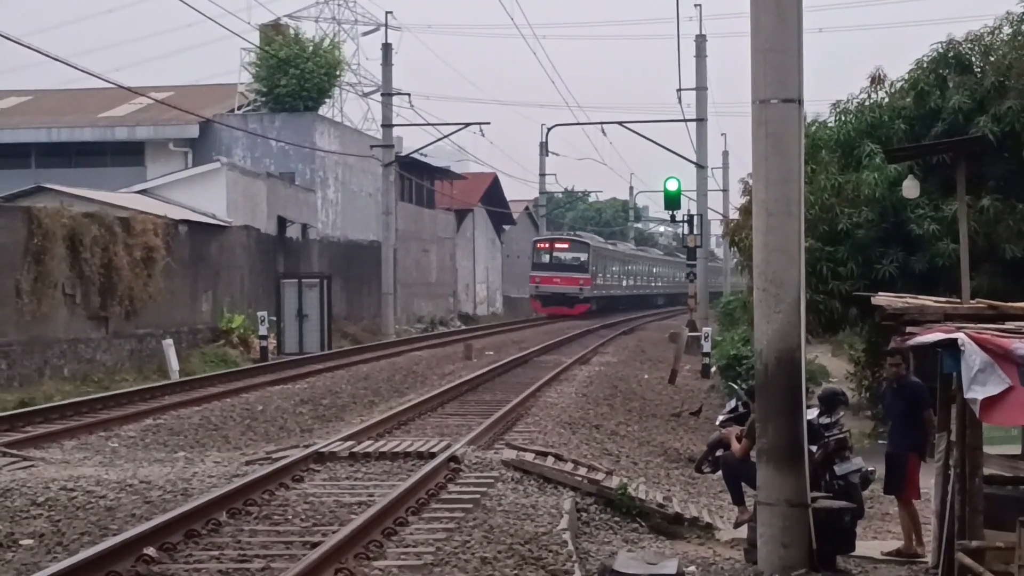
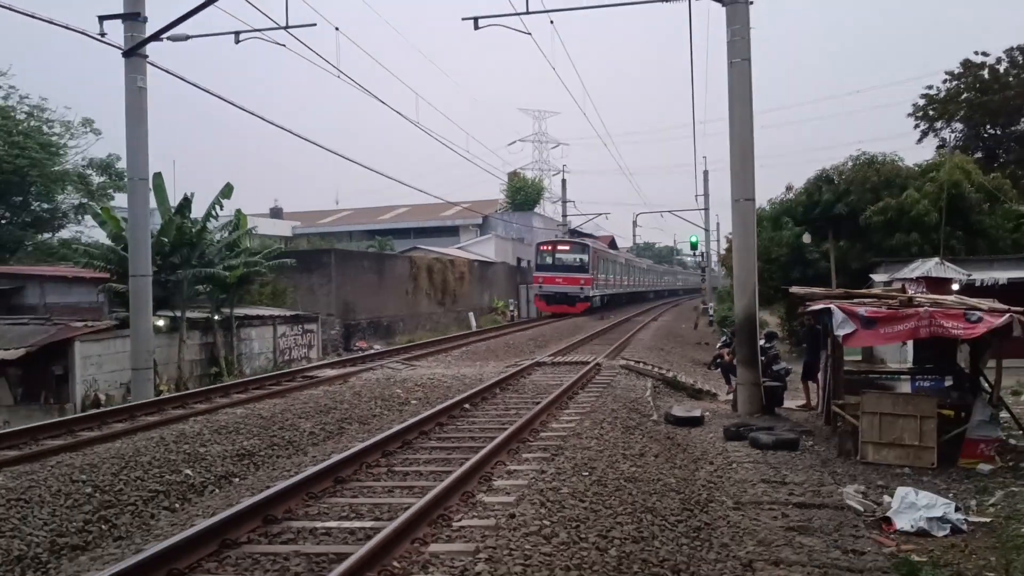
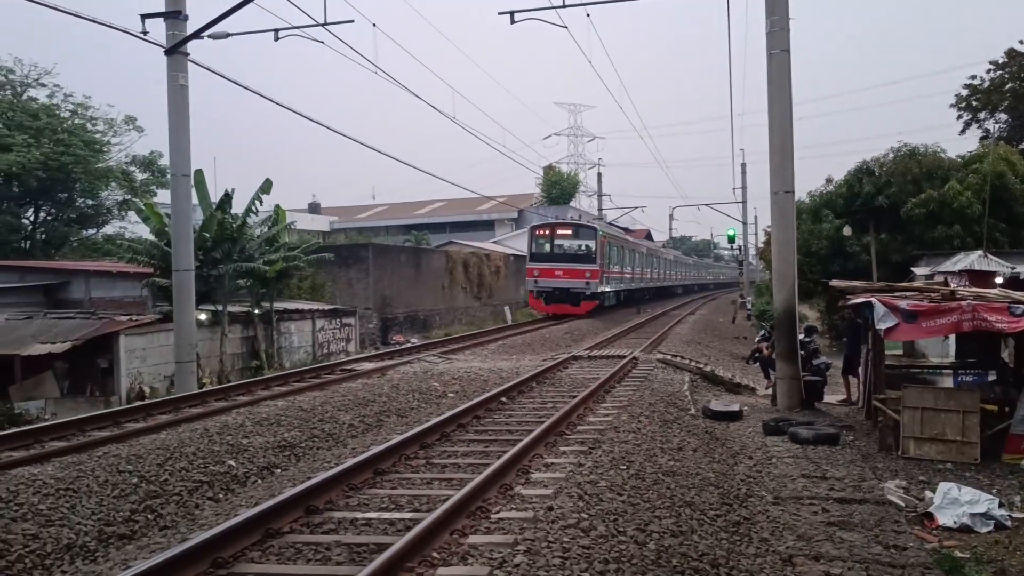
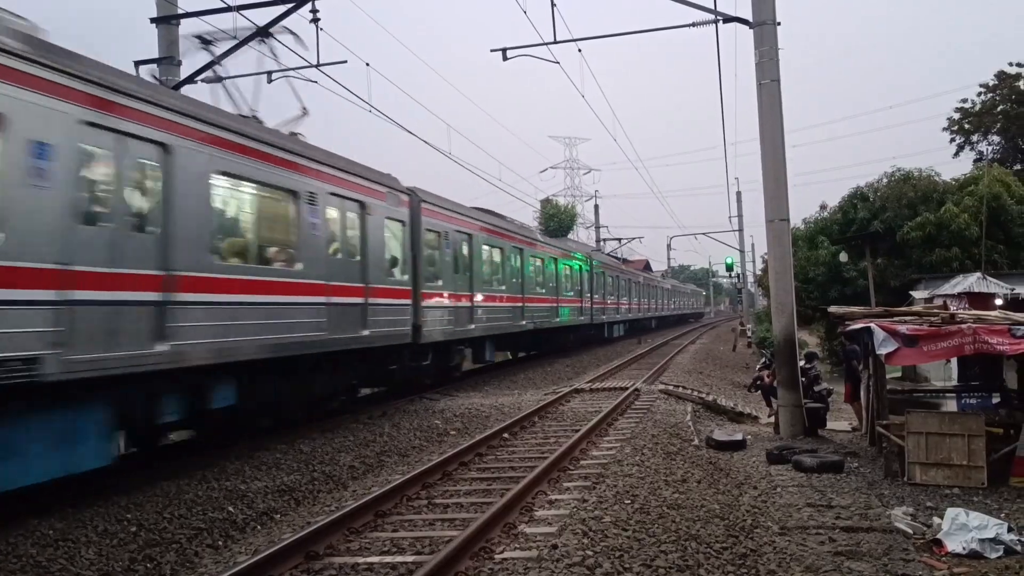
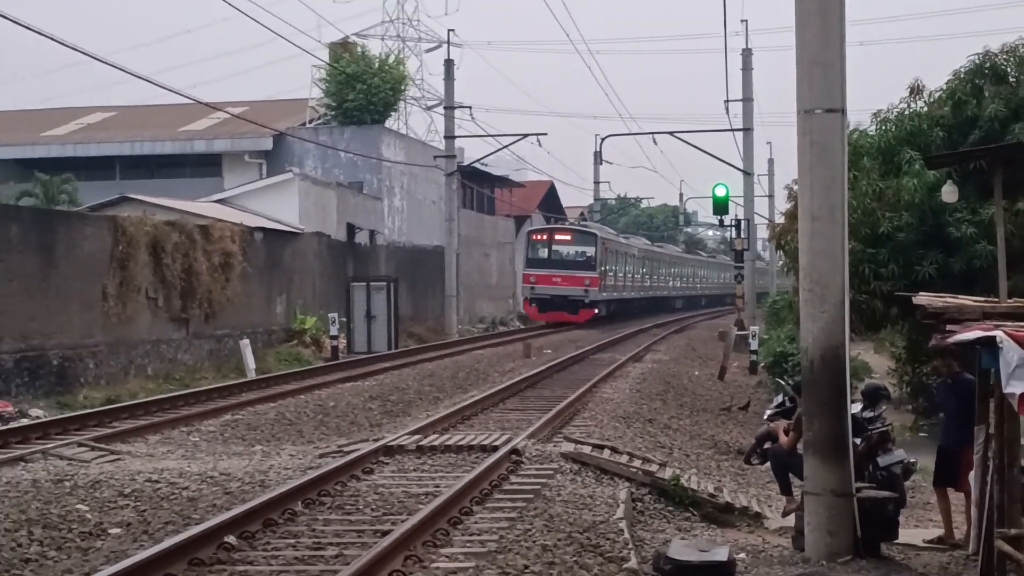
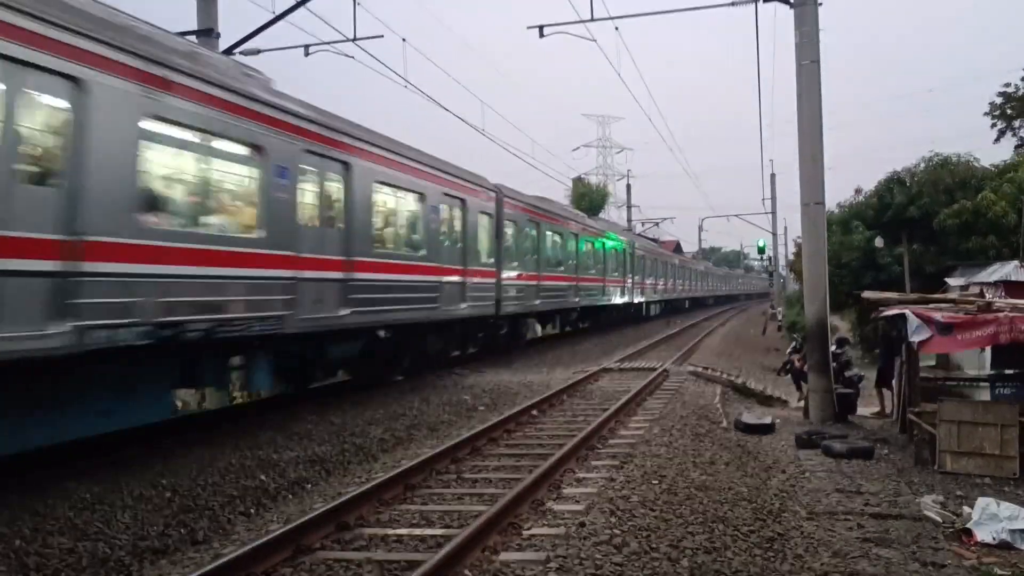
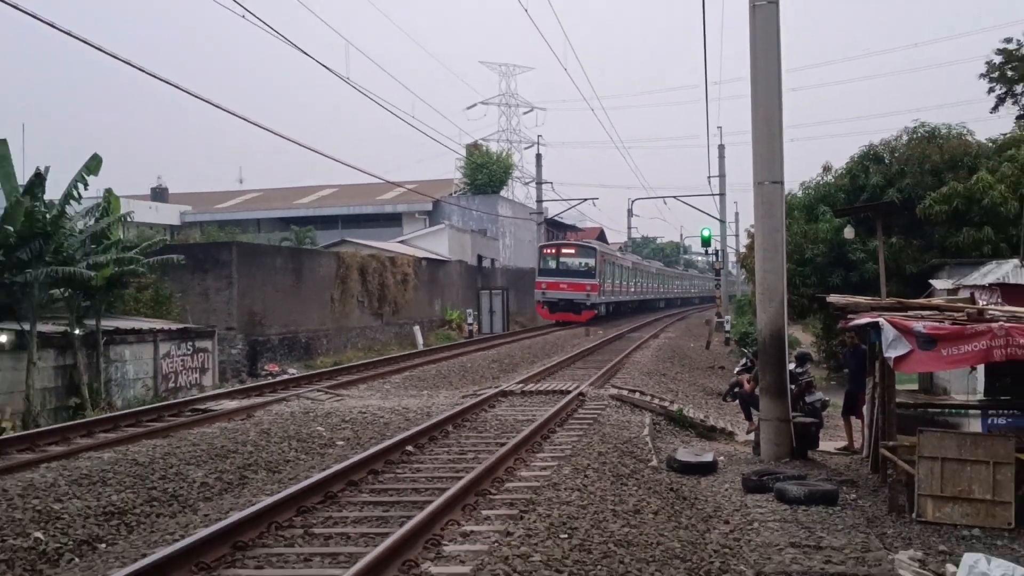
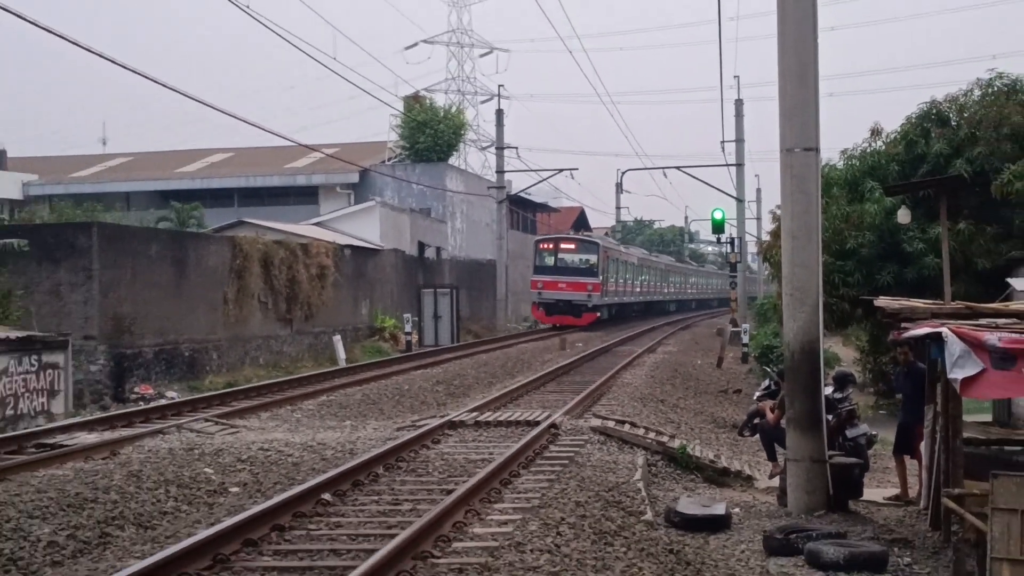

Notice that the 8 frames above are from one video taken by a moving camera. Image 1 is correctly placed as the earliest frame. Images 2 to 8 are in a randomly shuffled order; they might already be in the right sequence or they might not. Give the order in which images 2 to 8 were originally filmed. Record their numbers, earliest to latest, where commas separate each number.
5, 8, 7, 2, 3, 6, 4
